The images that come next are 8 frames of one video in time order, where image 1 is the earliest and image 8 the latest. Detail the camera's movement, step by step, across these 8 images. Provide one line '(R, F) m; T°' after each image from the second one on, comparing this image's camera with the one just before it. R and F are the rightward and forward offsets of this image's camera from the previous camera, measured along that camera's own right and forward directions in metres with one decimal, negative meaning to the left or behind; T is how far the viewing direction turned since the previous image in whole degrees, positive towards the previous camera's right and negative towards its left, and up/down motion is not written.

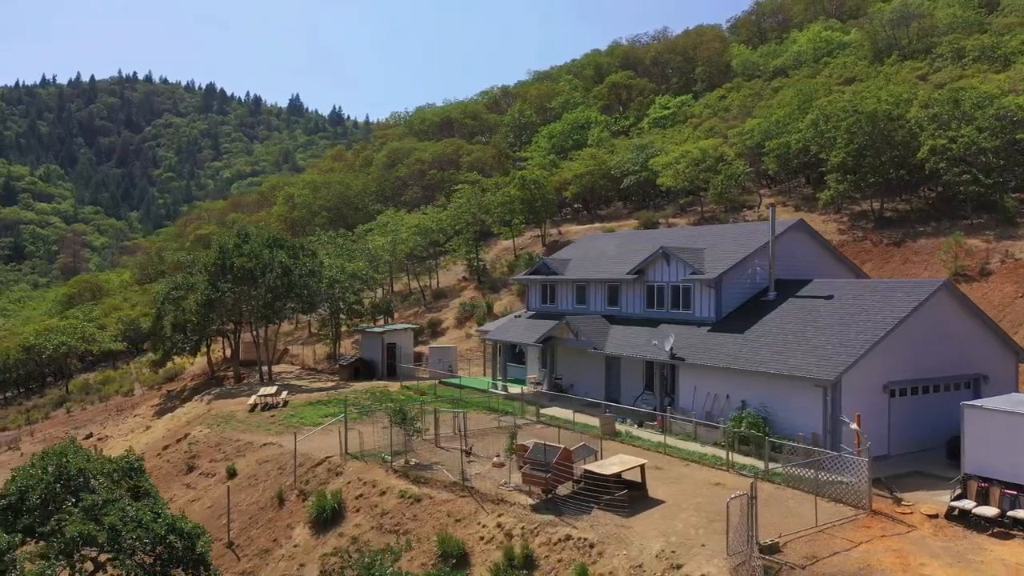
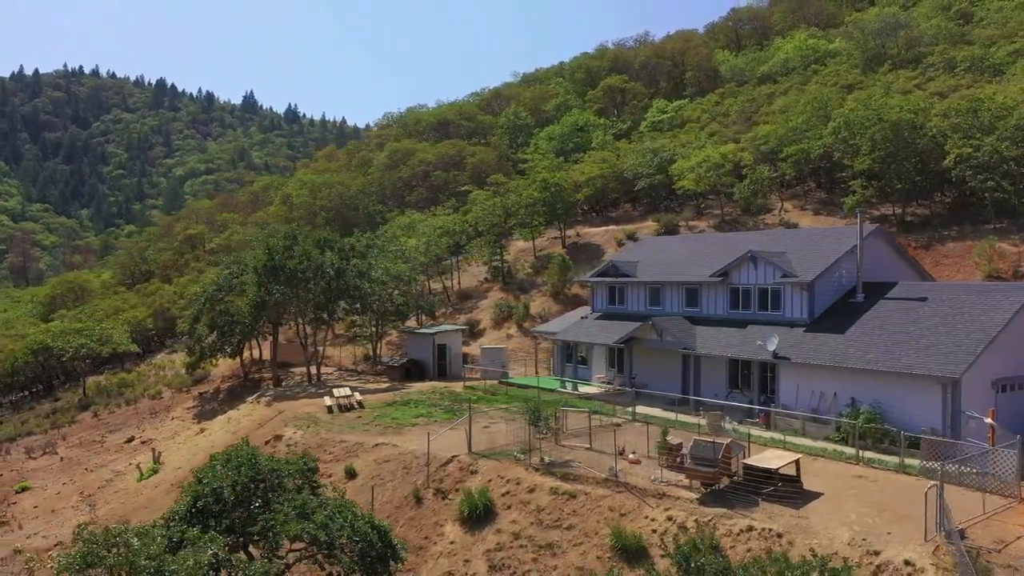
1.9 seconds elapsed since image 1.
(-4.0, -0.5) m; +3°
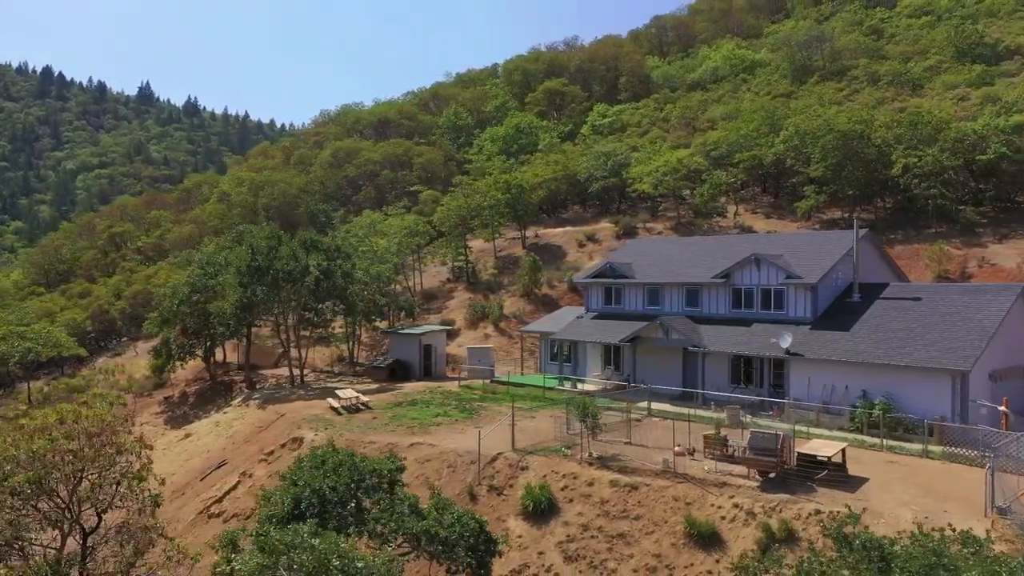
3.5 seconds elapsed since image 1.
(-3.3, -0.4) m; +7°
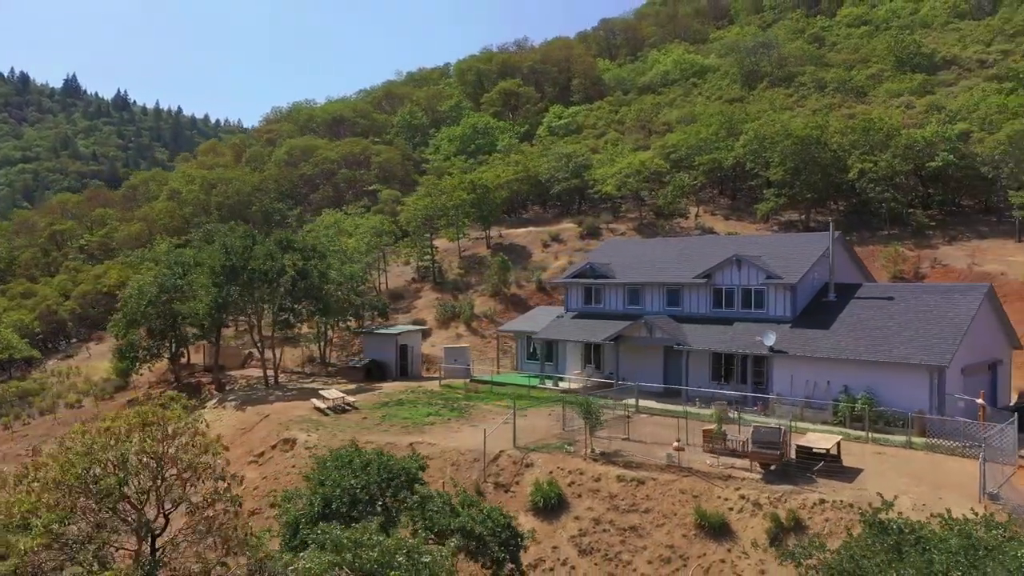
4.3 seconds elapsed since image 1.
(-1.6, -0.3) m; +4°
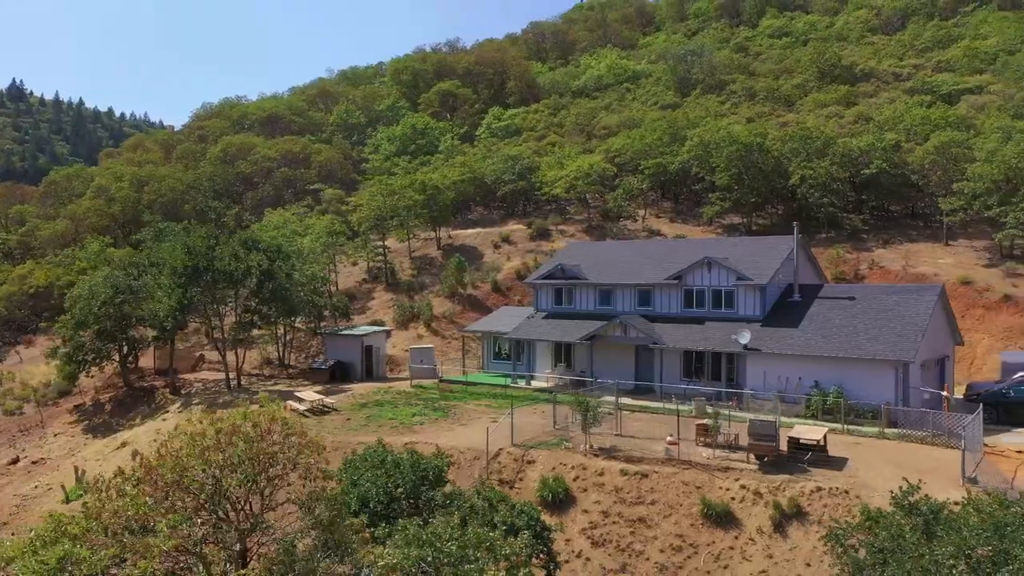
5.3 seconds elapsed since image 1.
(-2.1, -0.4) m; +6°
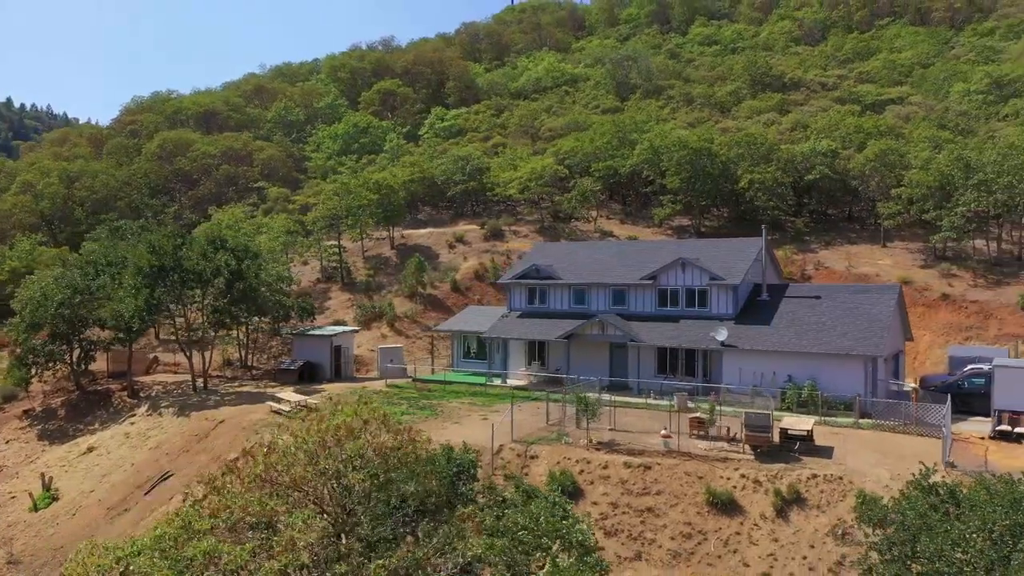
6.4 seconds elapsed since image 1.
(-2.1, -0.4) m; +6°
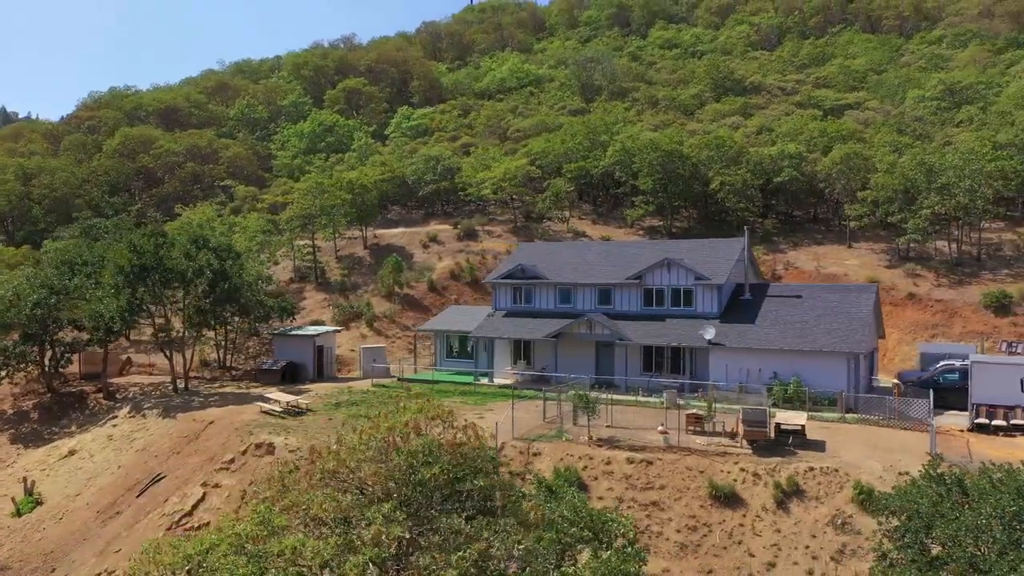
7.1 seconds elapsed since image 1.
(-1.3, -0.3) m; +3°
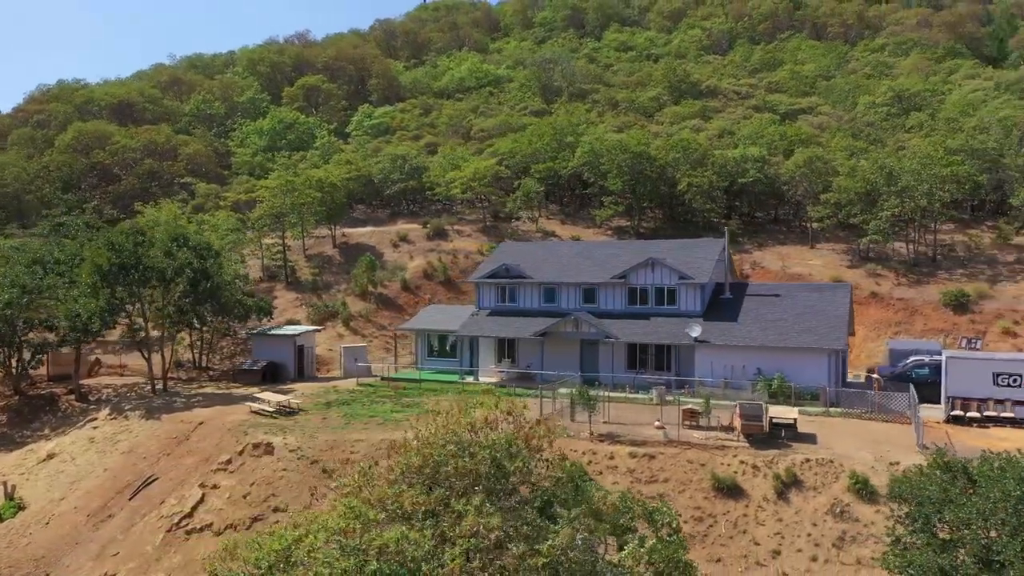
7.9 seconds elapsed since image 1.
(-1.5, -0.3) m; +4°
